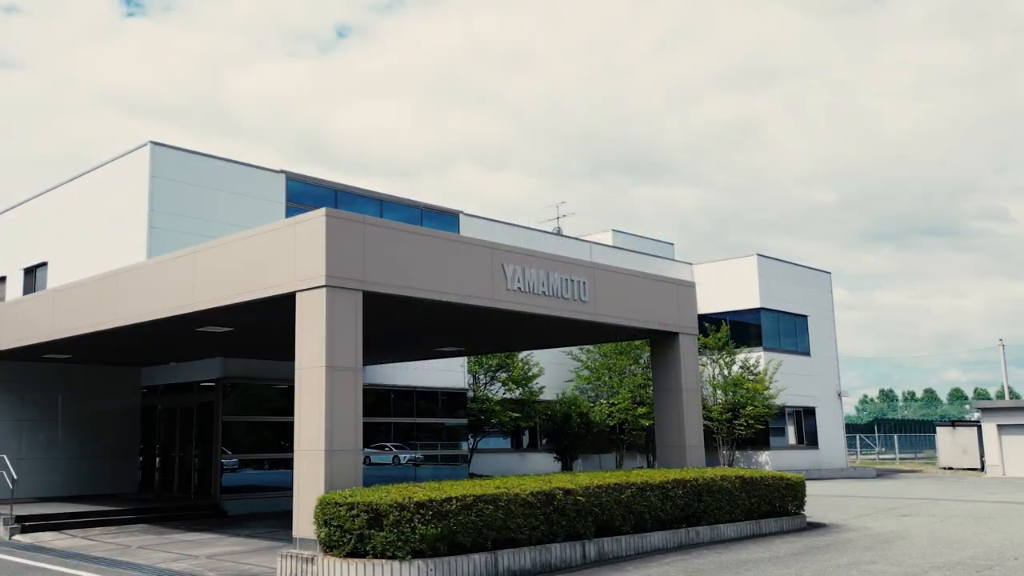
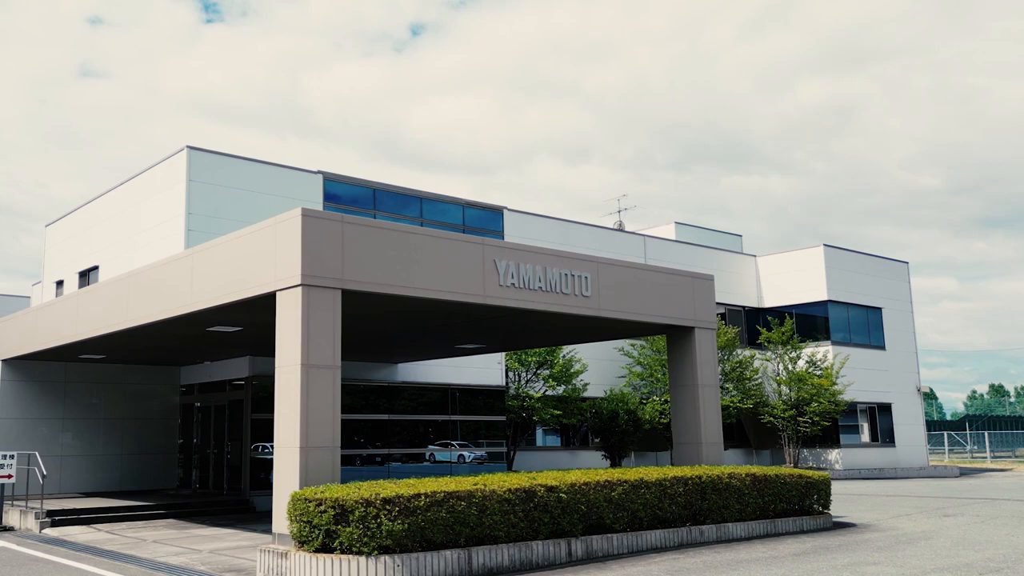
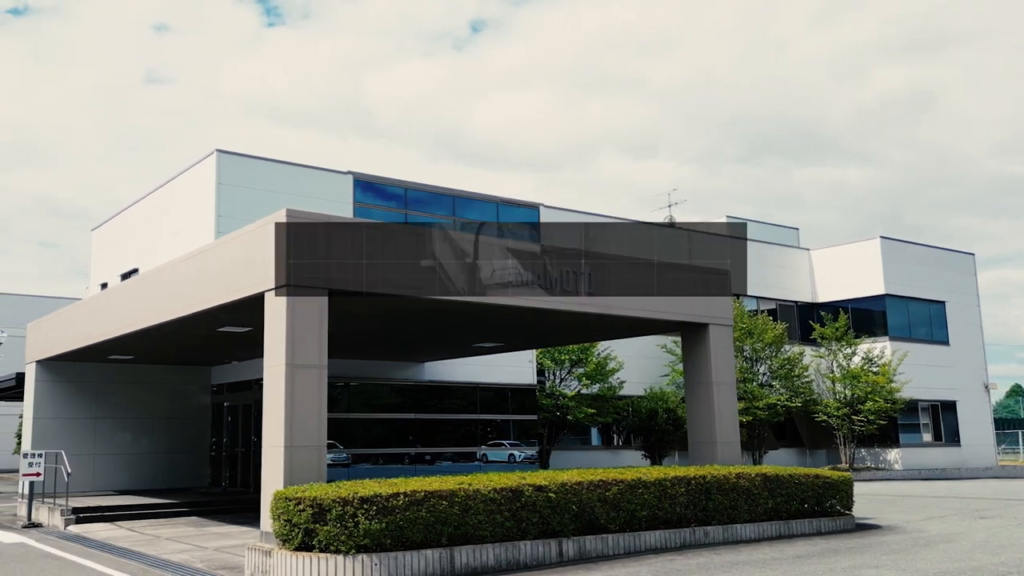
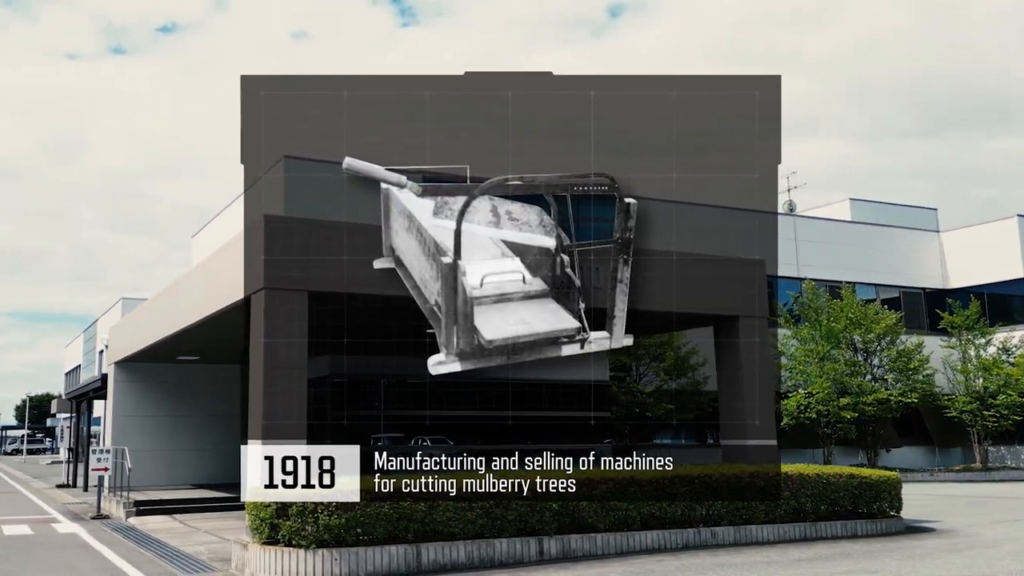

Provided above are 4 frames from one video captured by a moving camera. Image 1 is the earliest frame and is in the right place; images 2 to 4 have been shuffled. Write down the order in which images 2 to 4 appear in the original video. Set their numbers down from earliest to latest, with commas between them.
2, 3, 4
